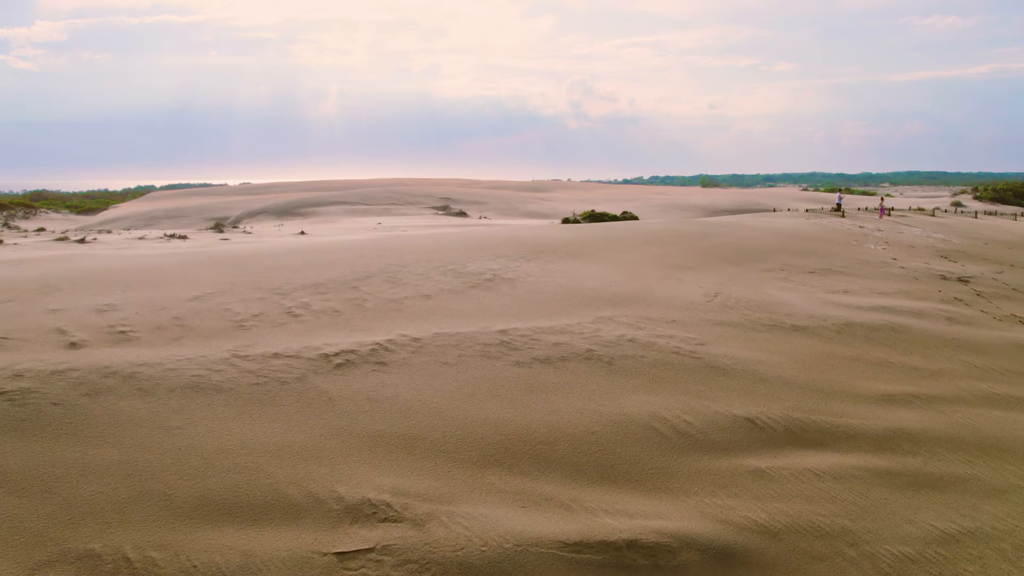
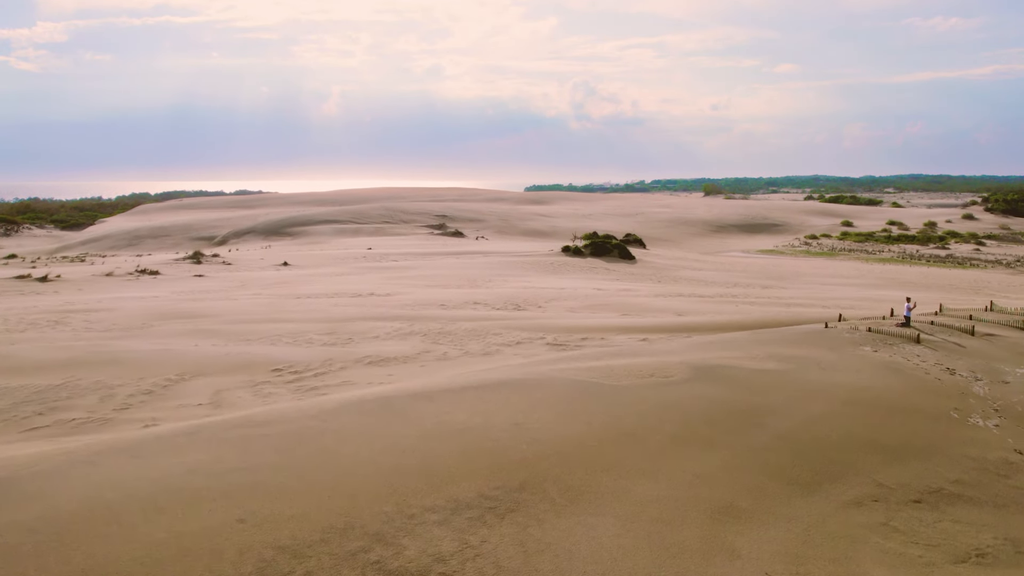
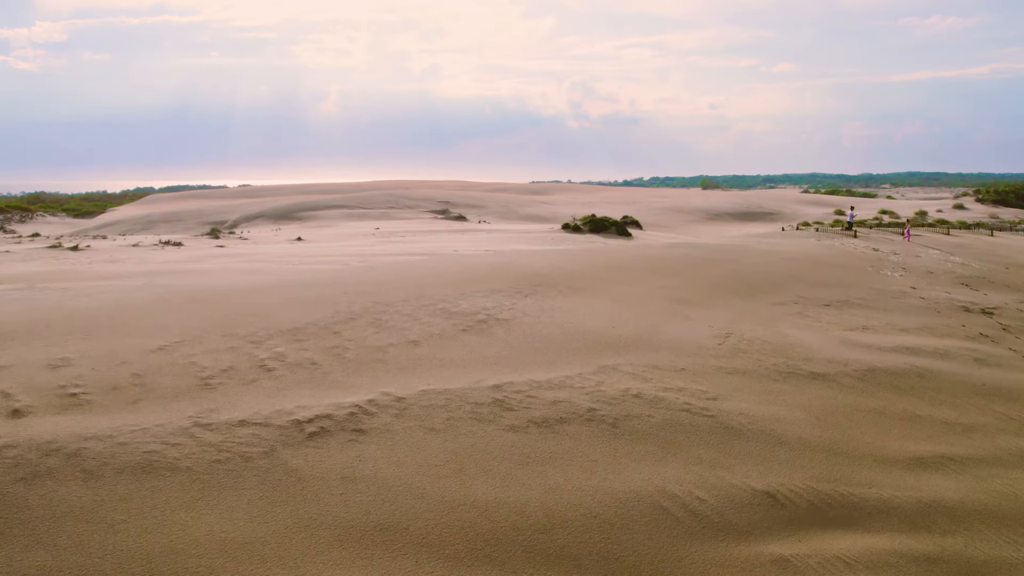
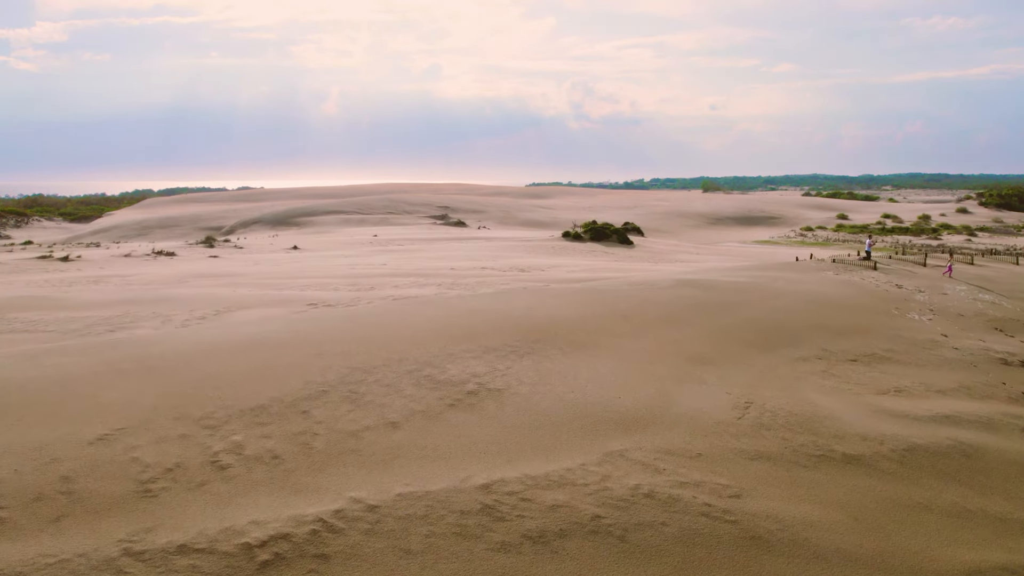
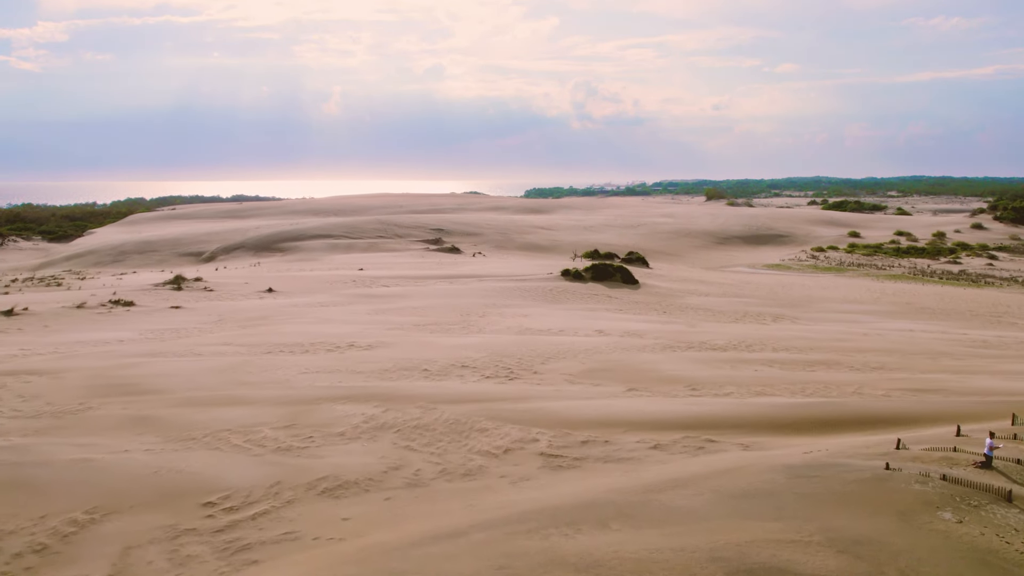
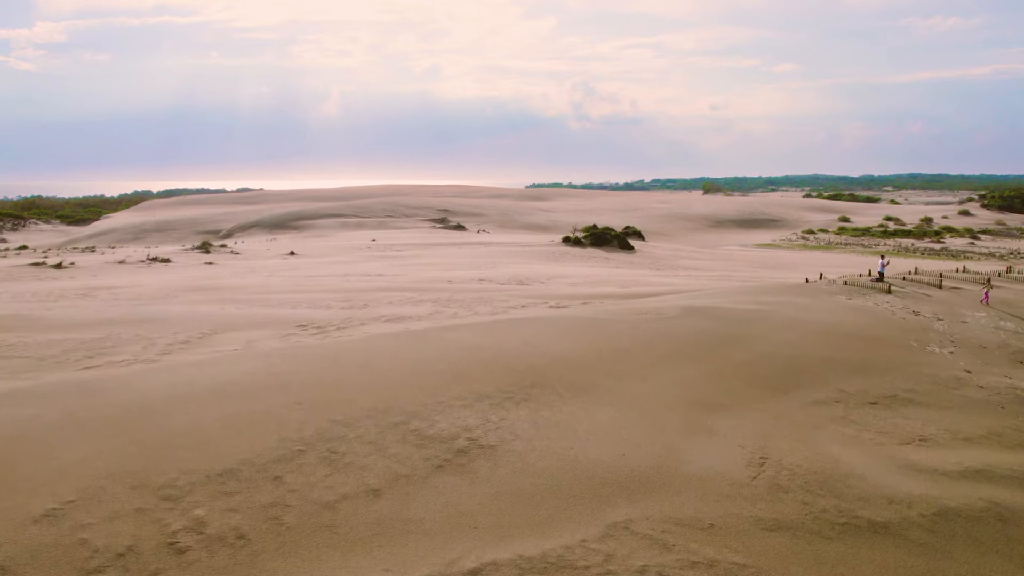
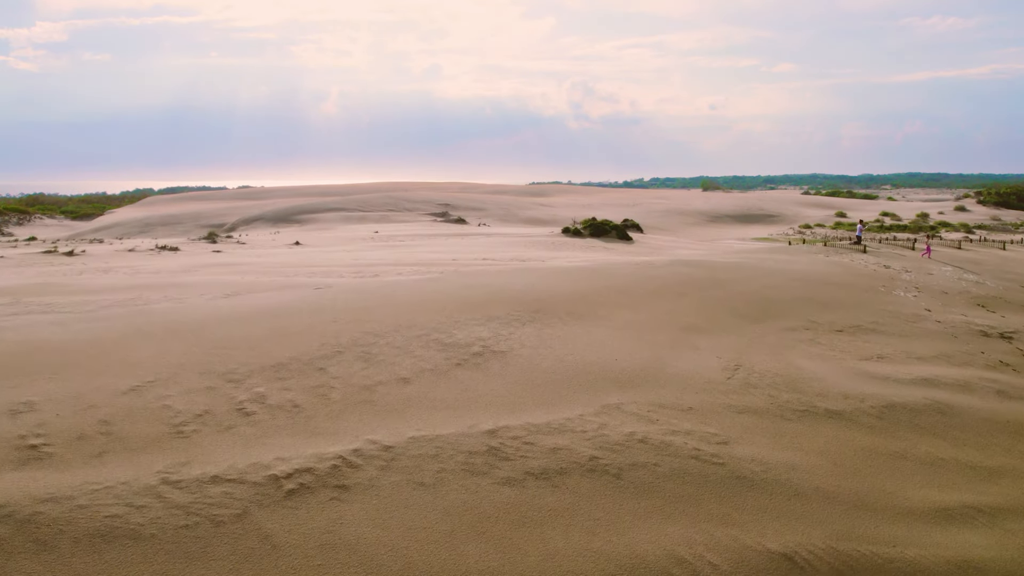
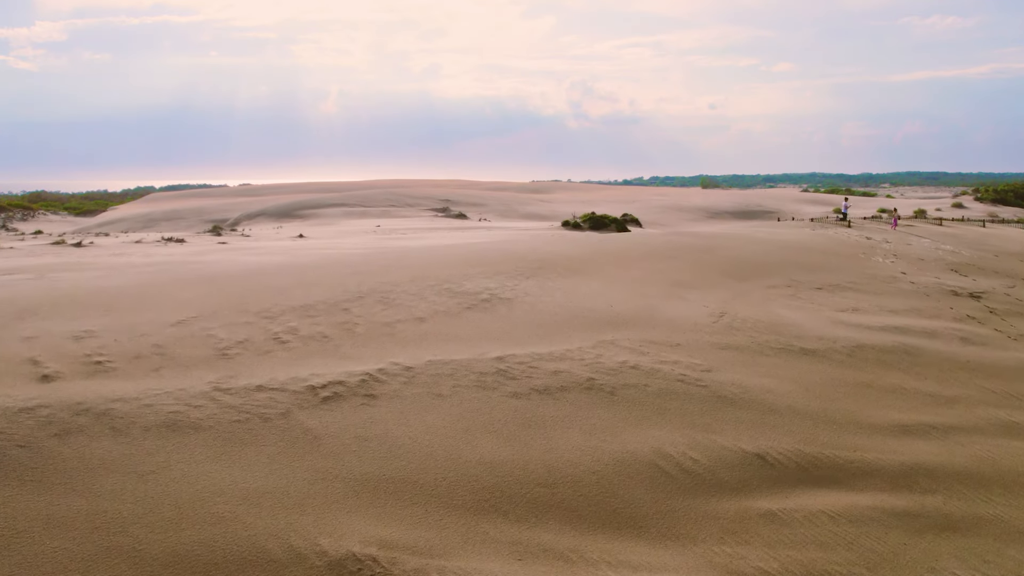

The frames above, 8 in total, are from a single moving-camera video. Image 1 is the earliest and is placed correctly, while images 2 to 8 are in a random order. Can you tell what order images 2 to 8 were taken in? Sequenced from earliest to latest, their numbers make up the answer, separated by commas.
8, 3, 7, 4, 6, 2, 5
